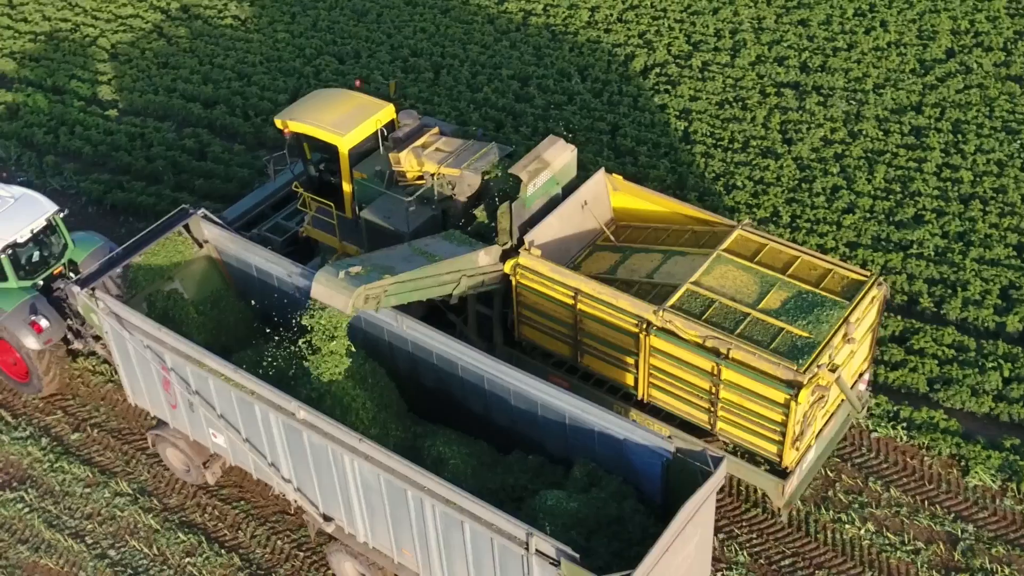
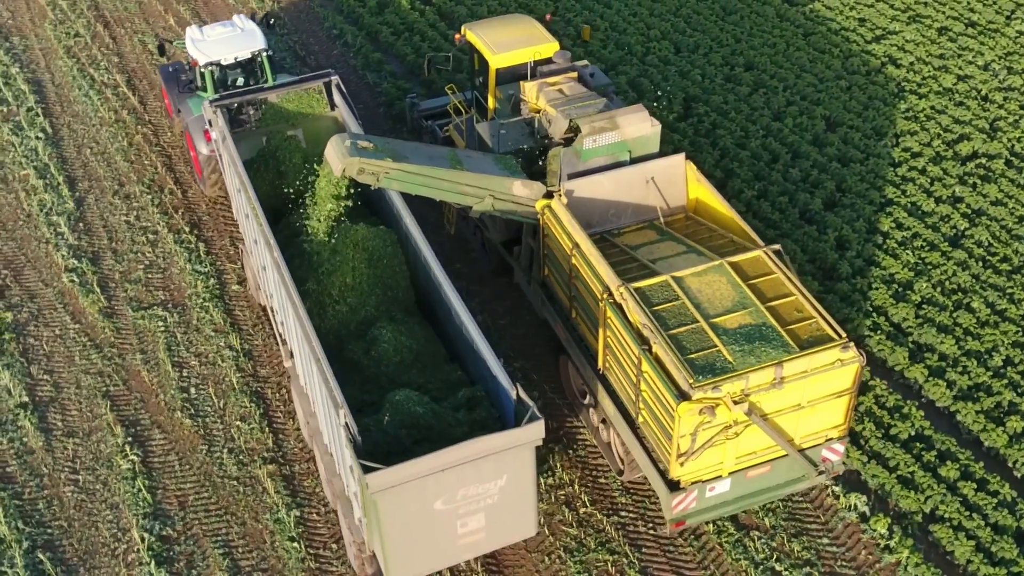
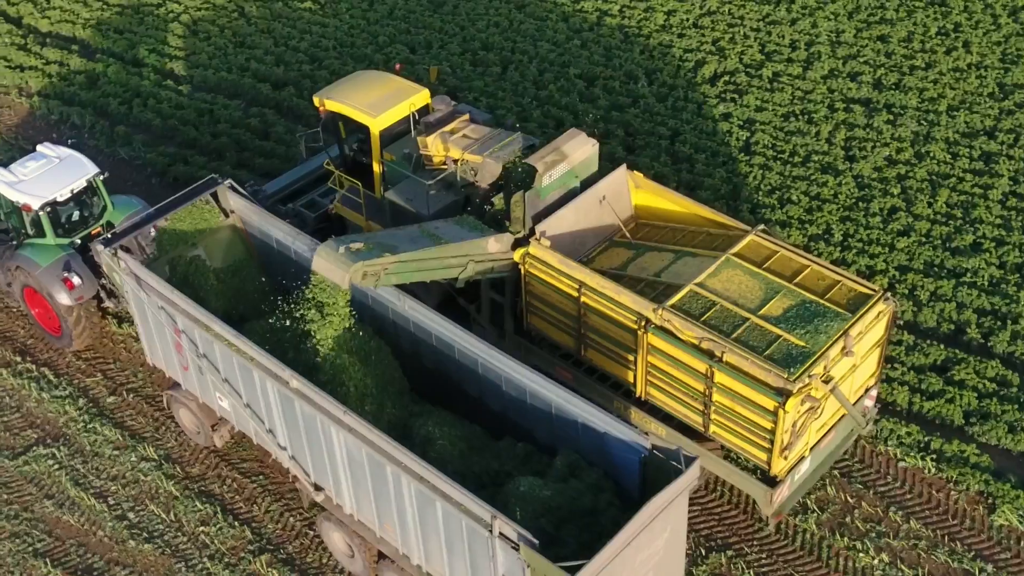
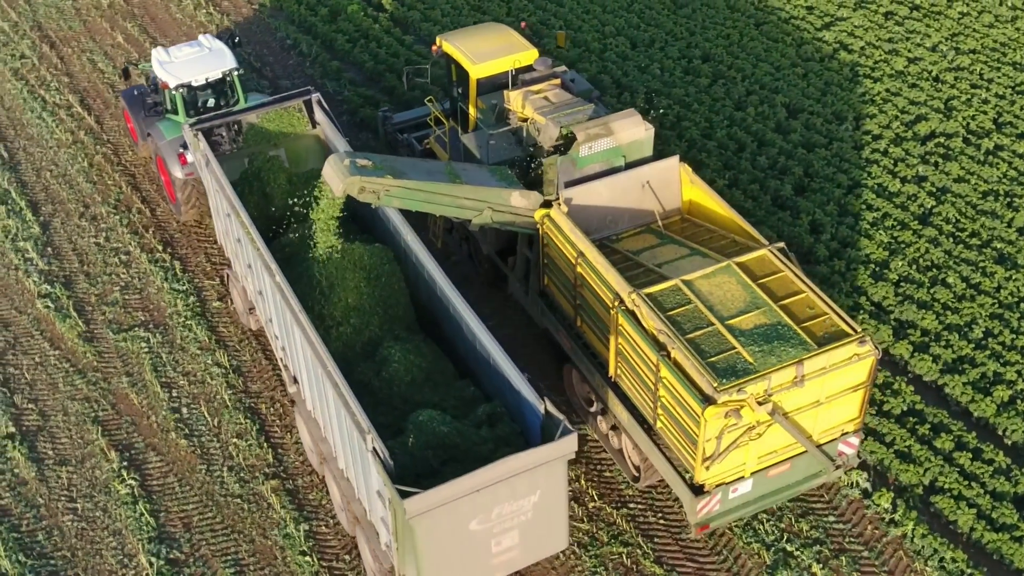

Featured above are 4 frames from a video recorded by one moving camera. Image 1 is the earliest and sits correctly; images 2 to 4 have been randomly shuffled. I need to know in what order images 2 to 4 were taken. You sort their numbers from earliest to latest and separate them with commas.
3, 4, 2
